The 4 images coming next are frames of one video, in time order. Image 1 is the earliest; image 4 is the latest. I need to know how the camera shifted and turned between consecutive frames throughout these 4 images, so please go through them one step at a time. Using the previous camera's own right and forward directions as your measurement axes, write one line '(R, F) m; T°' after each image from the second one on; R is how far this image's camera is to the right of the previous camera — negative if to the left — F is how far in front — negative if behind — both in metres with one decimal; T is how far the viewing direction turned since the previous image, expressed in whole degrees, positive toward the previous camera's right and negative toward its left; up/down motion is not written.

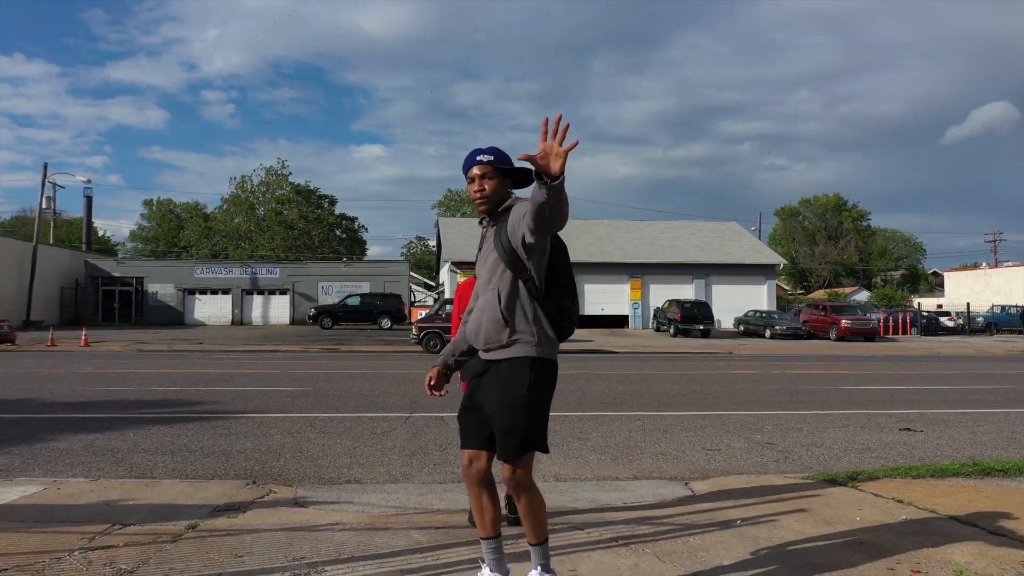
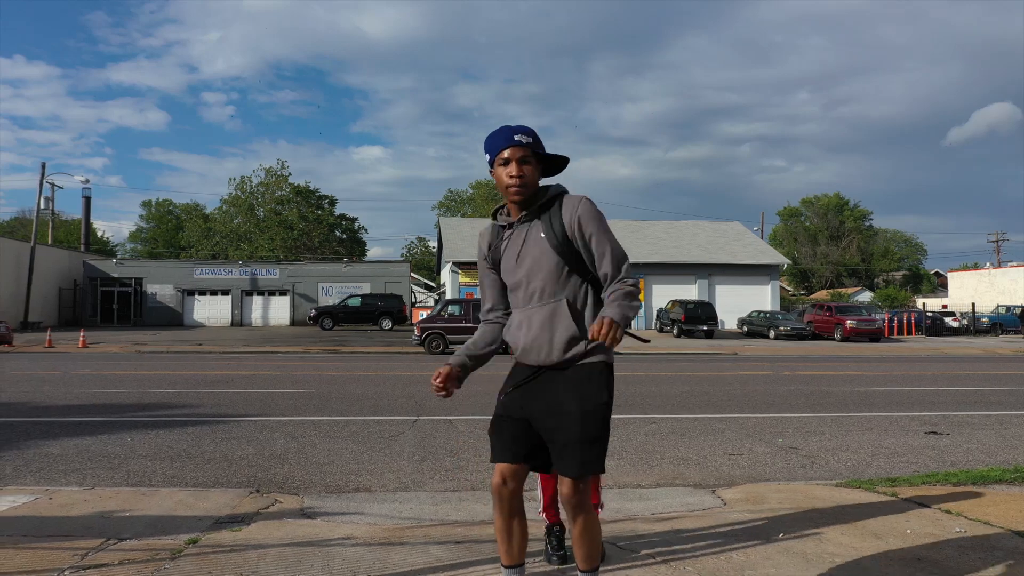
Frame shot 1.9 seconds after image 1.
(-0.1, +0.3) m; 0°
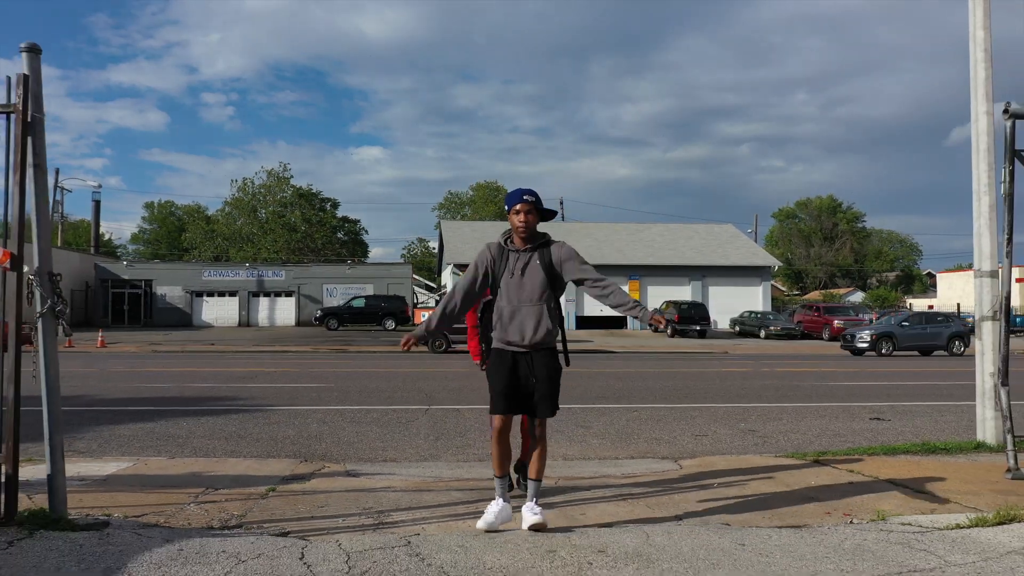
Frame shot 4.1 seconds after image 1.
(0.0, -1.3) m; 0°
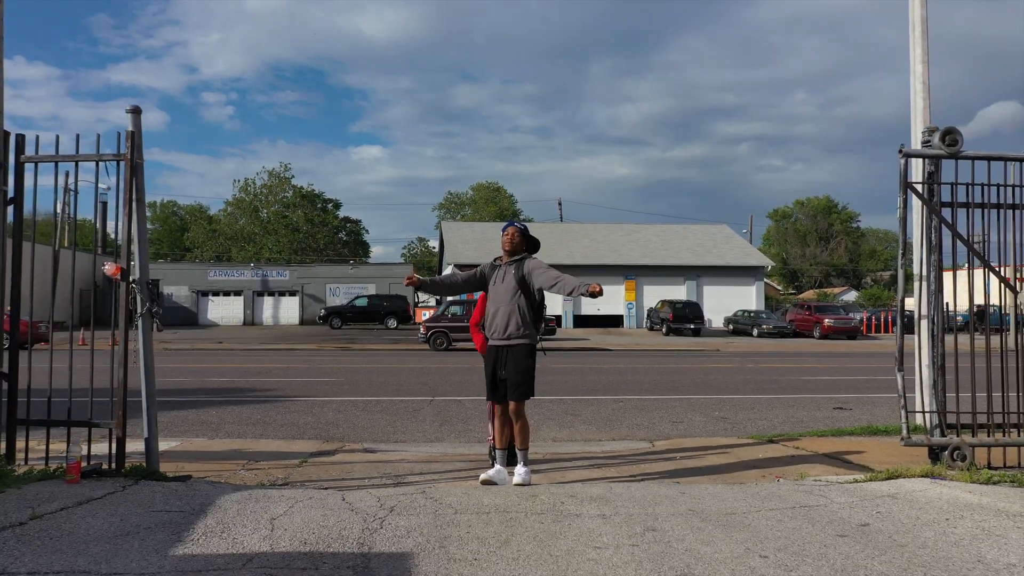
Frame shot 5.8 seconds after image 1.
(0.0, -1.0) m; 0°
